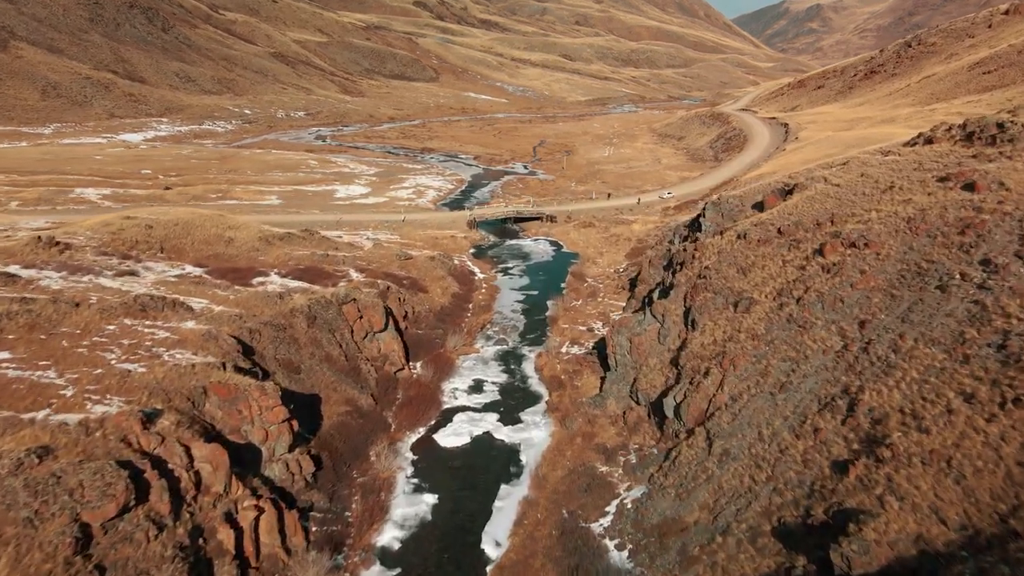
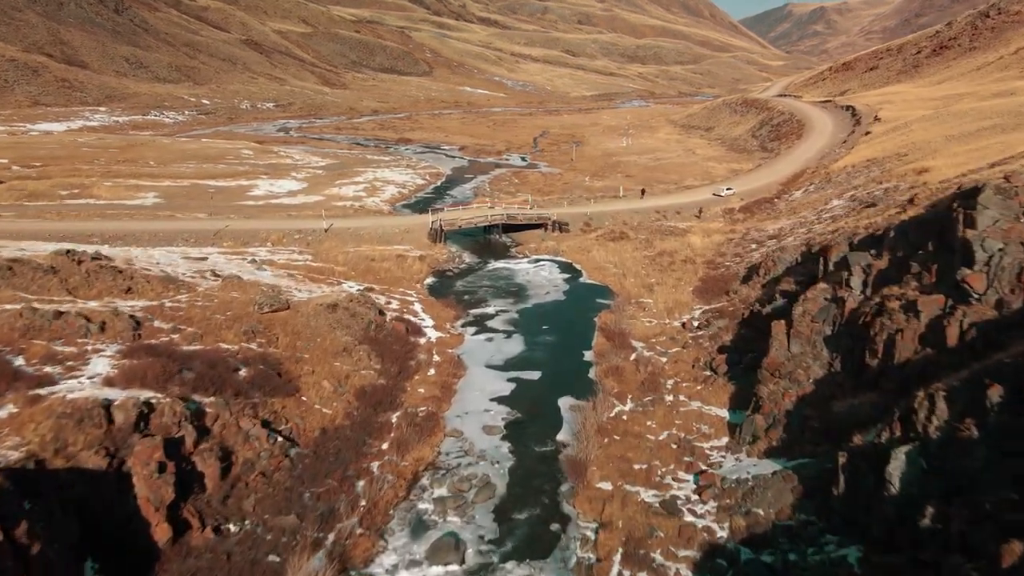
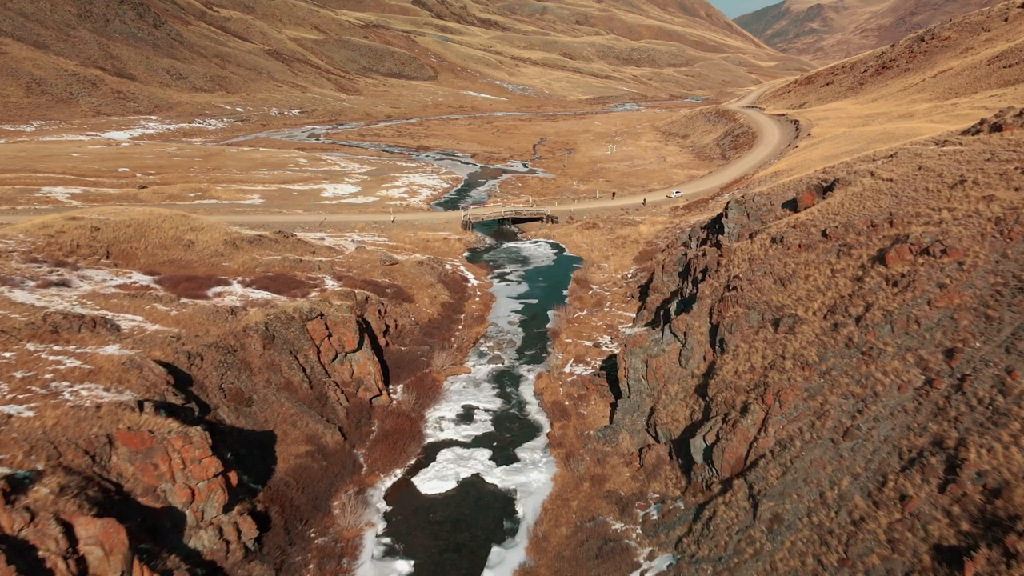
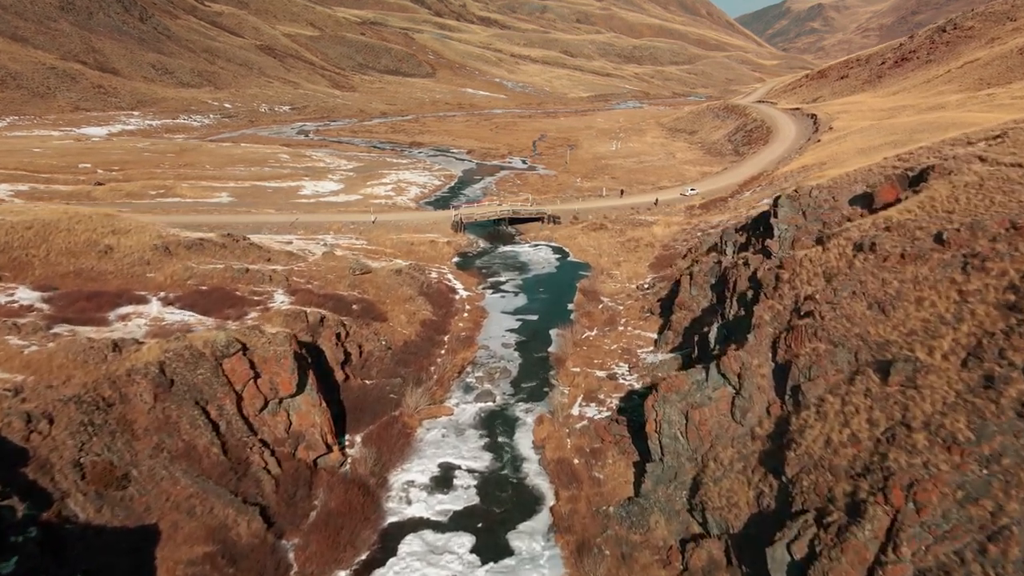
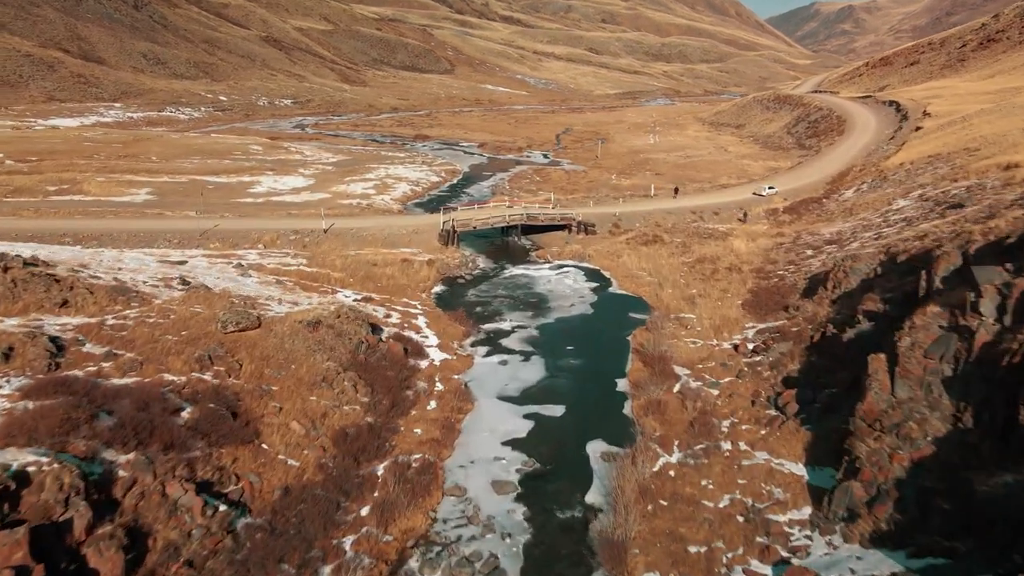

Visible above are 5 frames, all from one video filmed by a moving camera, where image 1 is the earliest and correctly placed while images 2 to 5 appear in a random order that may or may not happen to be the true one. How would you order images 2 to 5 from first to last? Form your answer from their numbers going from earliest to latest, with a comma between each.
3, 4, 2, 5
